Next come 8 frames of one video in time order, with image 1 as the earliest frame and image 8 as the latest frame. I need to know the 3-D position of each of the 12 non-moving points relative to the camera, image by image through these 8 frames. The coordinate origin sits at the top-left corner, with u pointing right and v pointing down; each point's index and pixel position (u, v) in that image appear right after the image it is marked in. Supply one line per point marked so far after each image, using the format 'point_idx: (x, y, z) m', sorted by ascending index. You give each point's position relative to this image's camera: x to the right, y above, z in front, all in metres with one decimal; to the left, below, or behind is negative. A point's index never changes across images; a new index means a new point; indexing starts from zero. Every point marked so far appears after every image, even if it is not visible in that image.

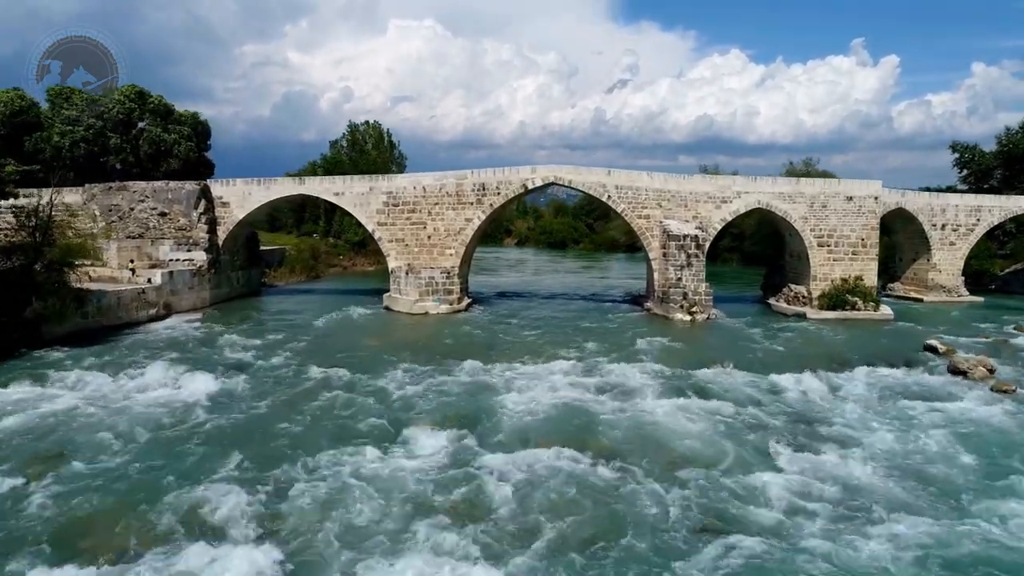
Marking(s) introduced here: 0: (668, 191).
0: (+4.0, +2.5, +18.1) m
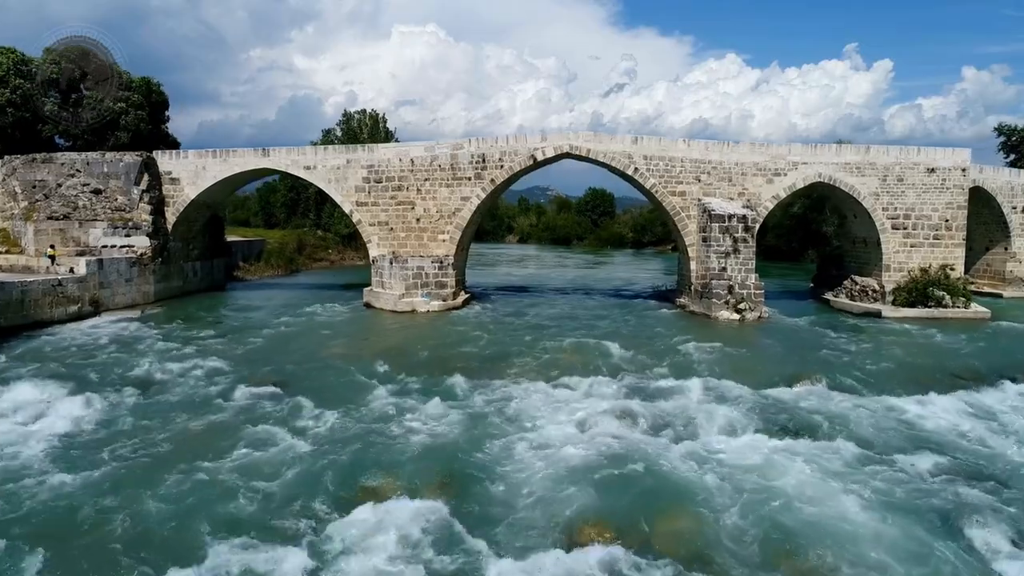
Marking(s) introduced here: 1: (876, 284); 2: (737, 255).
0: (+4.1, +2.6, +14.9) m
1: (+7.6, +0.1, +14.9) m
2: (+4.5, +0.7, +14.4) m
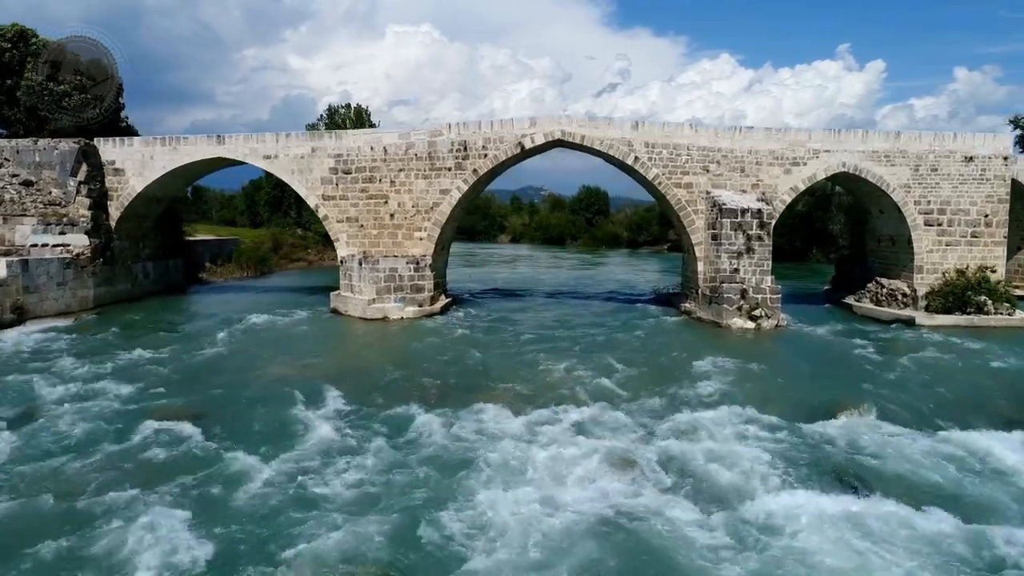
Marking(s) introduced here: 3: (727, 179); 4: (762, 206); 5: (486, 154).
0: (+3.8, +2.6, +13.2) m
1: (+7.3, 0.0, +13.2) m
2: (+4.2, +0.6, +12.7) m
3: (+4.0, +2.0, +13.2) m
4: (+4.5, +1.5, +12.8) m
5: (-0.5, +2.6, +13.9) m
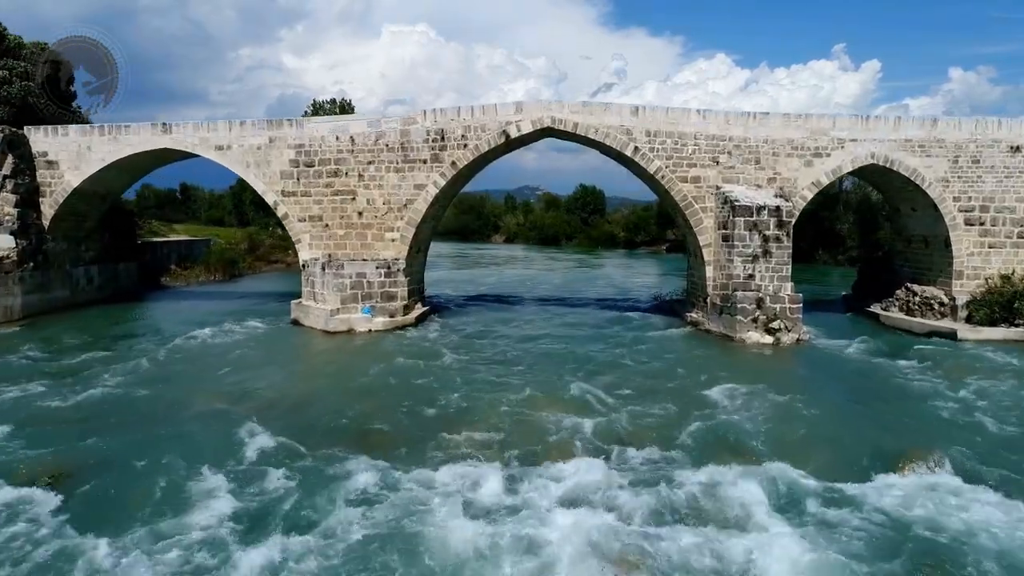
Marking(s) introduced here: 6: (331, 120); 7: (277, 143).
0: (+3.5, +2.4, +11.6) m
1: (+7.0, -0.1, +11.6) m
2: (+4.0, +0.5, +11.1) m
3: (+3.7, +1.9, +11.6) m
4: (+4.2, +1.3, +11.2) m
5: (-0.8, +2.5, +12.3) m
6: (-3.2, +3.0, +12.6) m
7: (-4.2, +2.6, +12.7) m
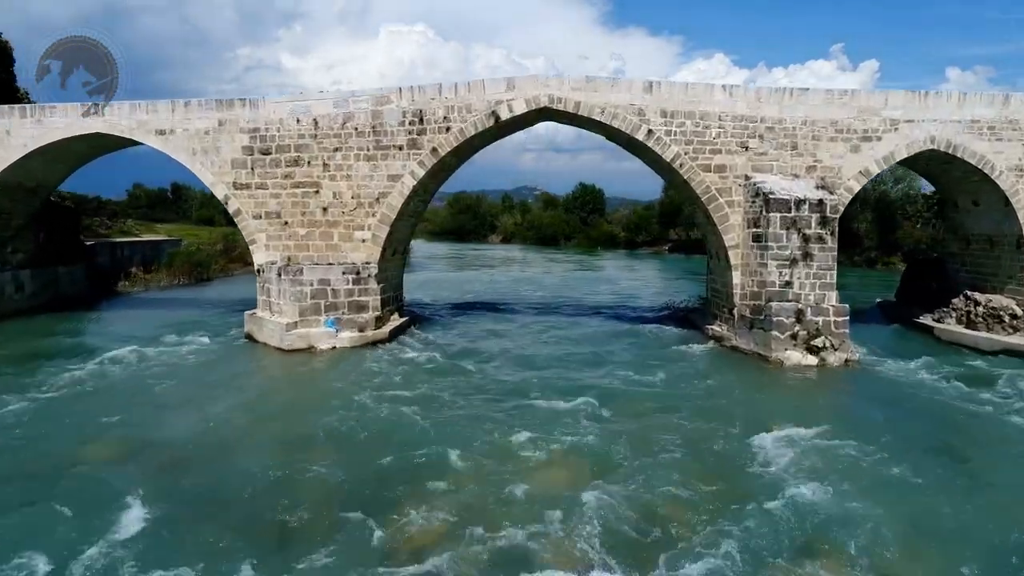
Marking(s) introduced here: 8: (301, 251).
0: (+3.4, +2.3, +9.7) m
1: (+6.9, -0.3, +9.8) m
2: (+3.8, +0.3, +9.2) m
3: (+3.6, +1.8, +9.8) m
4: (+4.1, +1.2, +9.3) m
5: (-0.9, +2.3, +10.4) m
6: (-3.3, +2.9, +10.8) m
7: (-4.3, +2.5, +10.9) m
8: (-3.2, +0.6, +10.9) m
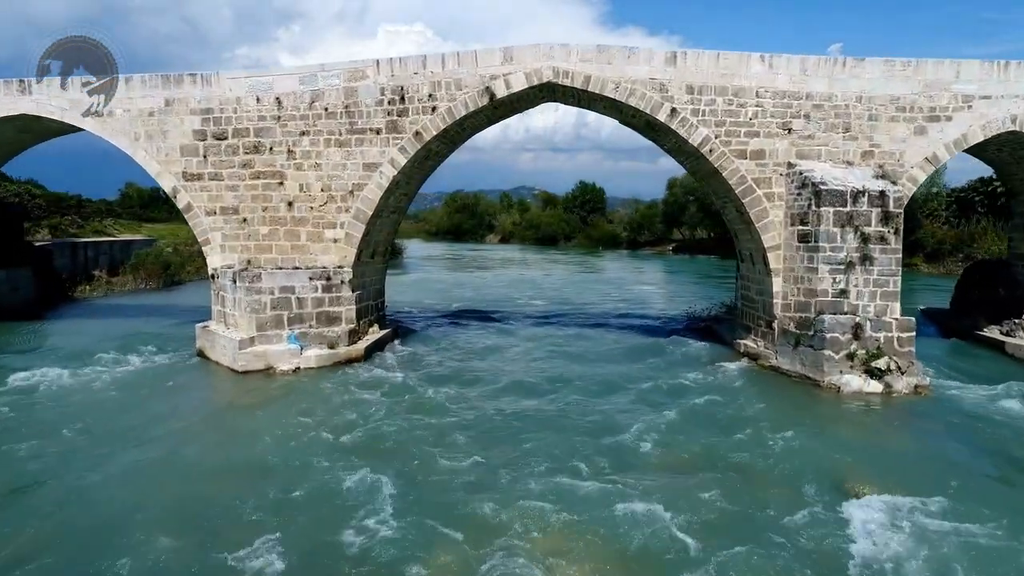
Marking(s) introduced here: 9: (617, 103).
0: (+3.4, +2.2, +8.1) m
1: (+6.9, -0.4, +8.2) m
2: (+3.8, +0.2, +7.7) m
3: (+3.5, +1.7, +8.2) m
4: (+4.0, +1.1, +7.7) m
5: (-1.0, +2.2, +8.8) m
6: (-3.4, +2.7, +9.2) m
7: (-4.4, +2.4, +9.3) m
8: (-3.2, +0.5, +9.3) m
9: (+1.3, +2.2, +8.5) m
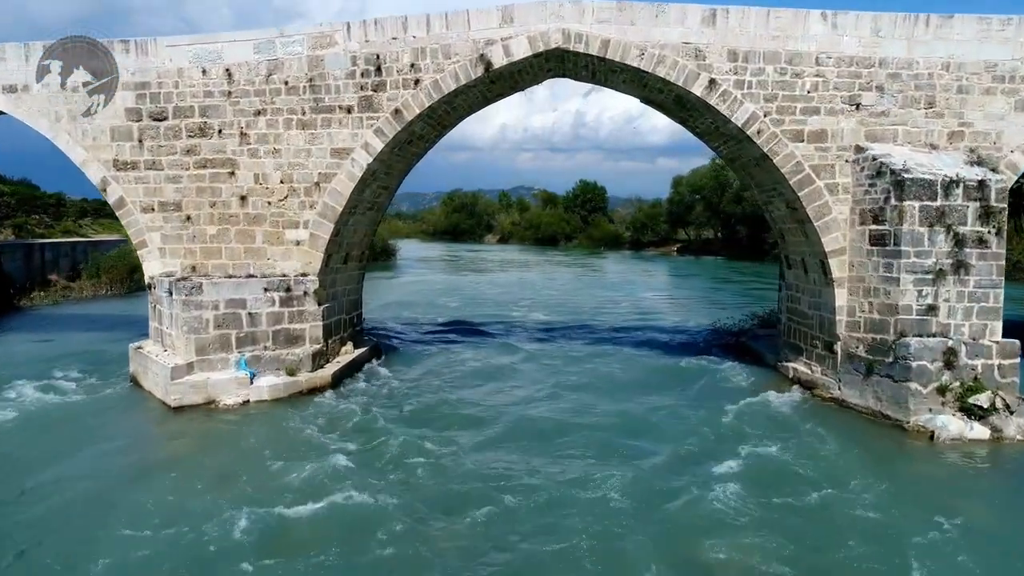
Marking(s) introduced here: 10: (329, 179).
0: (+3.4, +2.1, +6.5) m
1: (+6.9, -0.5, +6.6) m
2: (+3.8, +0.1, +6.1) m
3: (+3.5, +1.5, +6.6) m
4: (+4.0, +1.0, +6.1) m
5: (-1.0, +2.1, +7.2) m
6: (-3.4, +2.6, +7.5) m
7: (-4.4, +2.2, +7.7) m
8: (-3.2, +0.3, +7.7) m
9: (+1.3, +2.1, +6.9) m
10: (-1.9, +1.1, +7.5) m
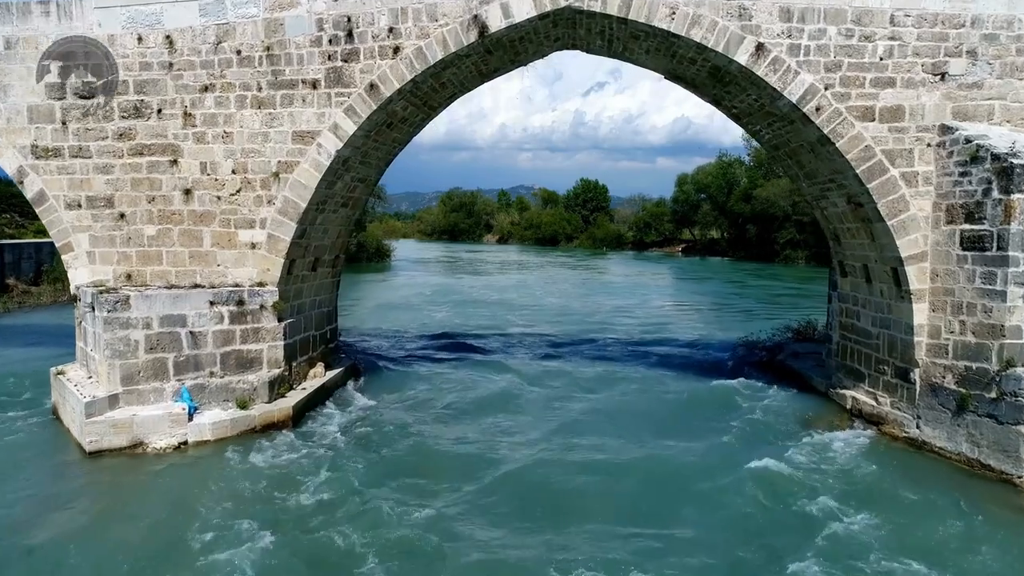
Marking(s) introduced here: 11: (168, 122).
0: (+3.4, +2.0, +5.2) m
1: (+6.9, -0.6, +5.3) m
2: (+3.8, 0.0, +4.8) m
3: (+3.5, +1.4, +5.3) m
4: (+4.1, +0.9, +4.8) m
5: (-1.0, +2.0, +5.9) m
6: (-3.4, +2.5, +6.2) m
7: (-4.4, +2.1, +6.3) m
8: (-3.2, +0.2, +6.4) m
9: (+1.3, +2.0, +5.6) m
10: (-1.9, +1.0, +6.2) m
11: (-3.0, +1.5, +6.3) m
